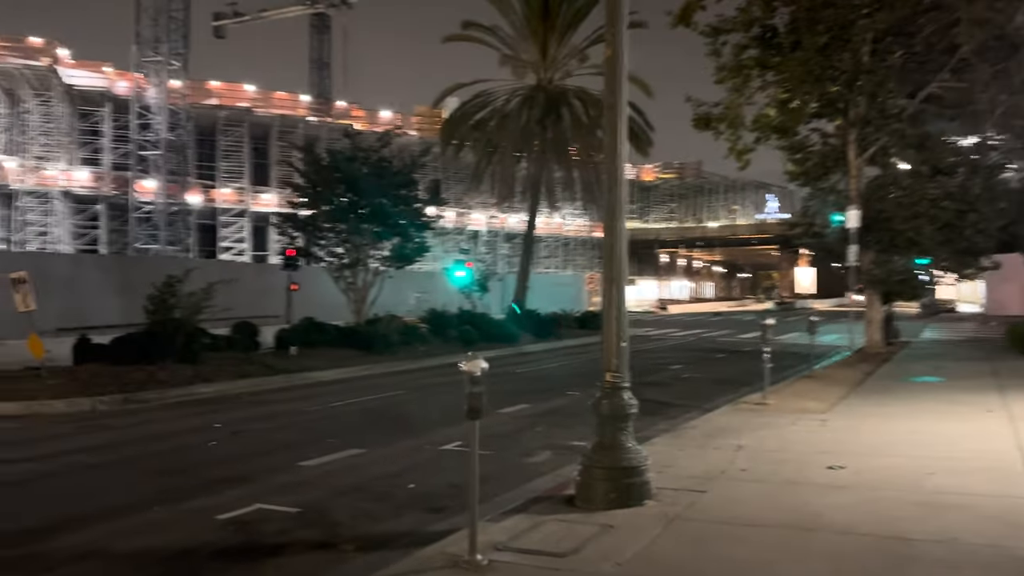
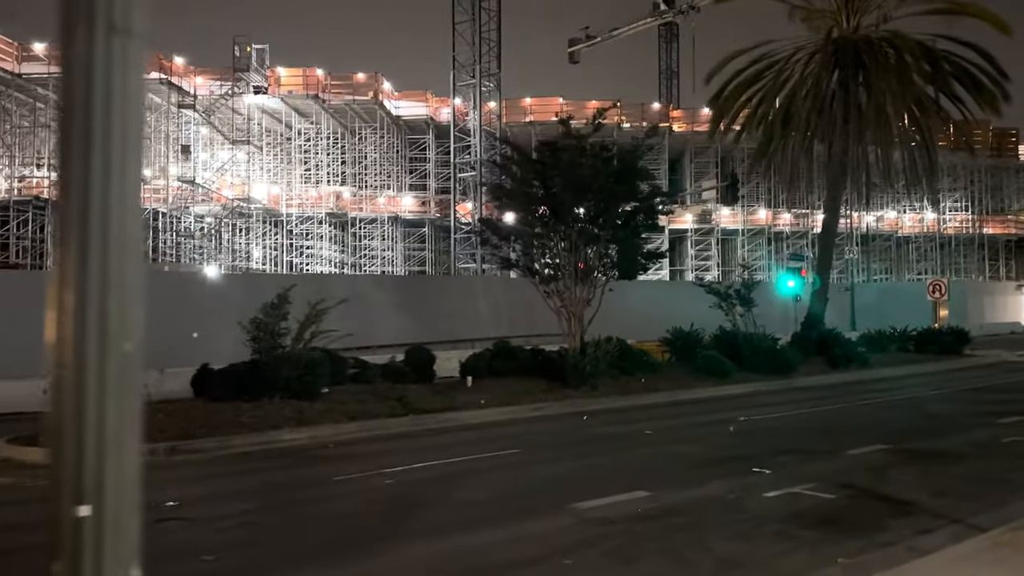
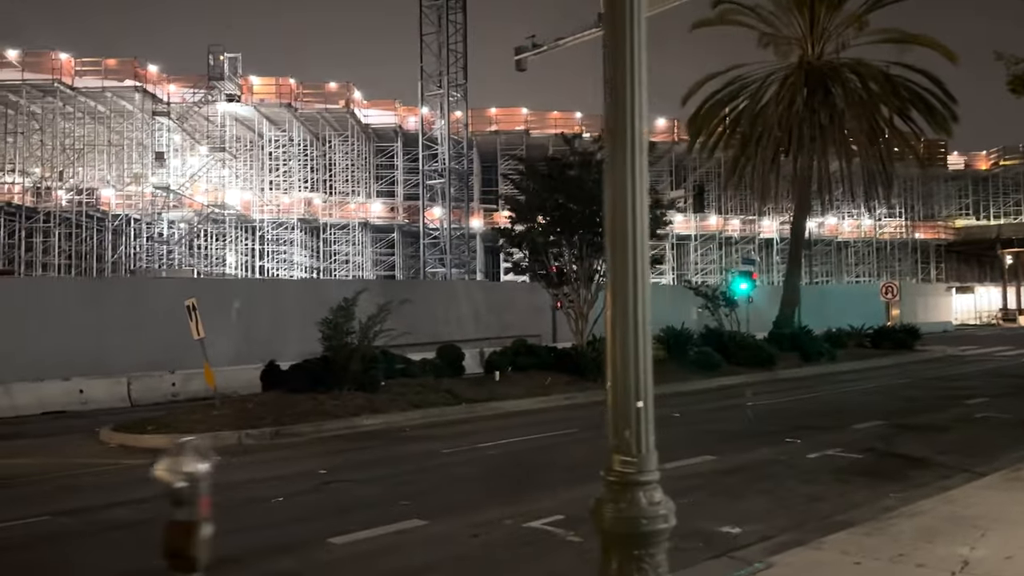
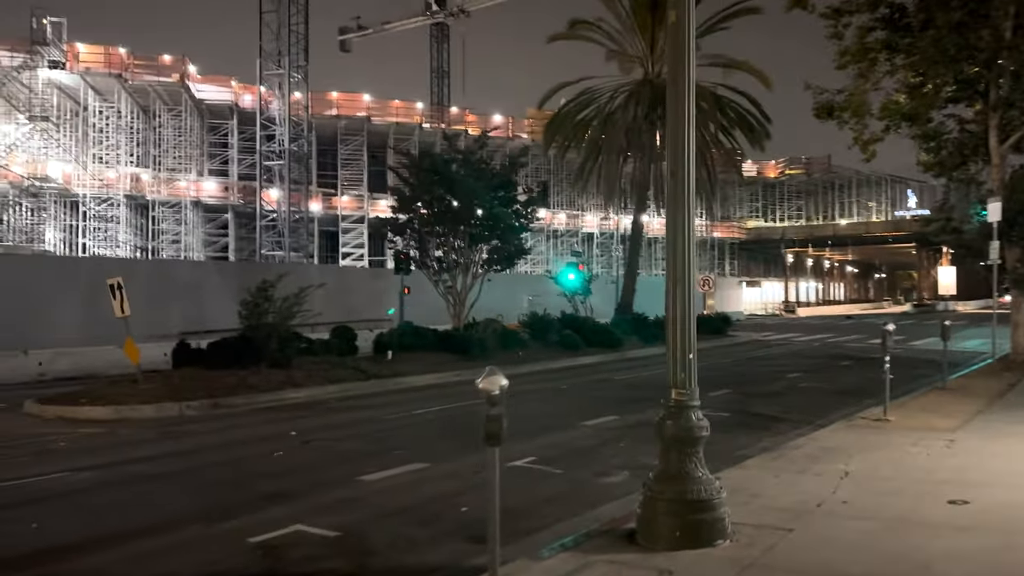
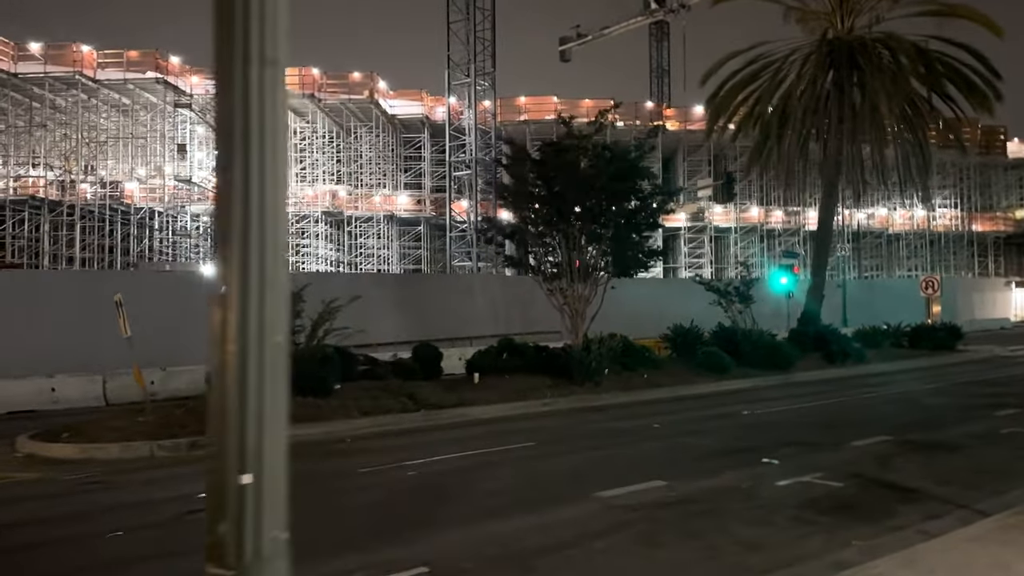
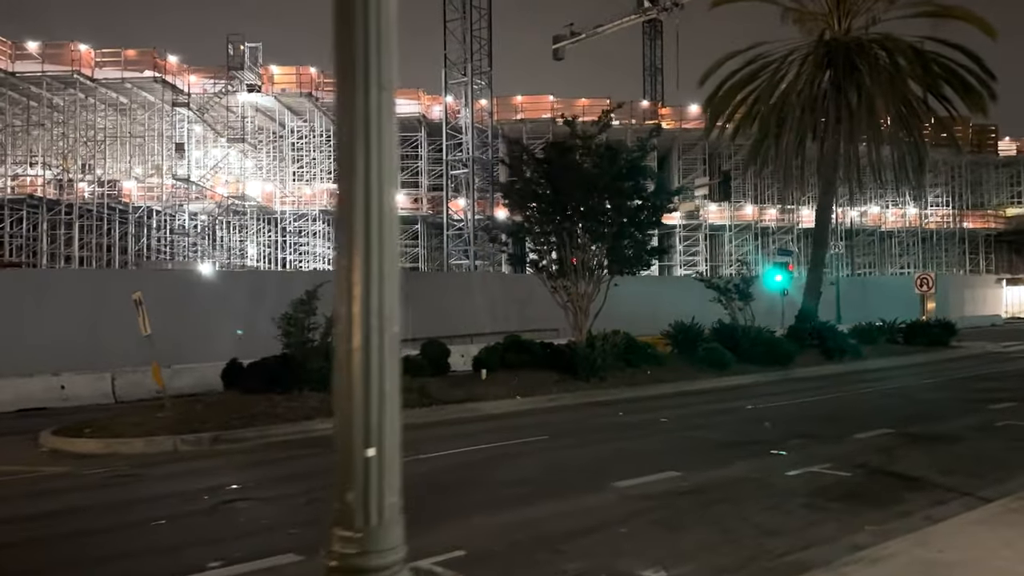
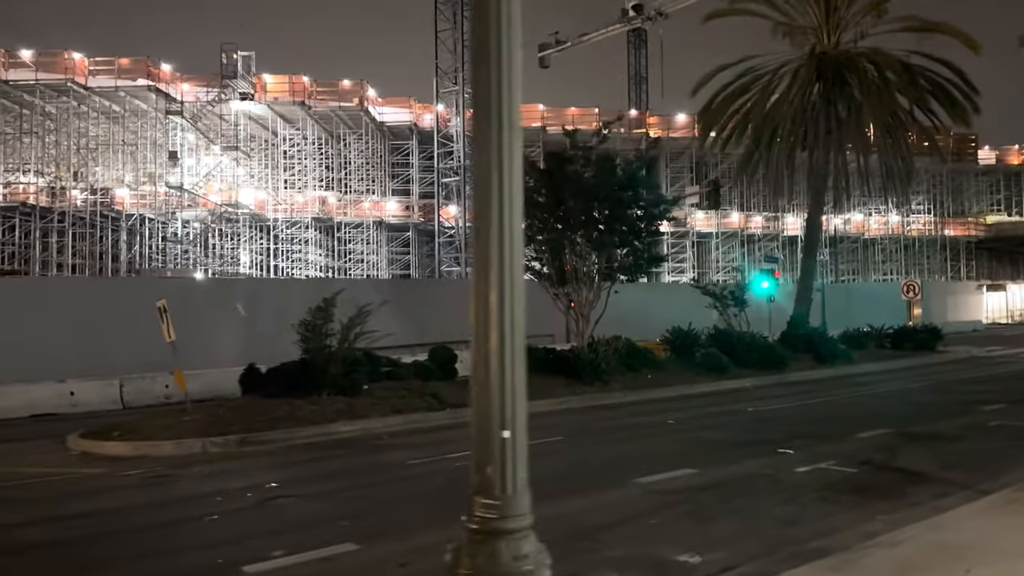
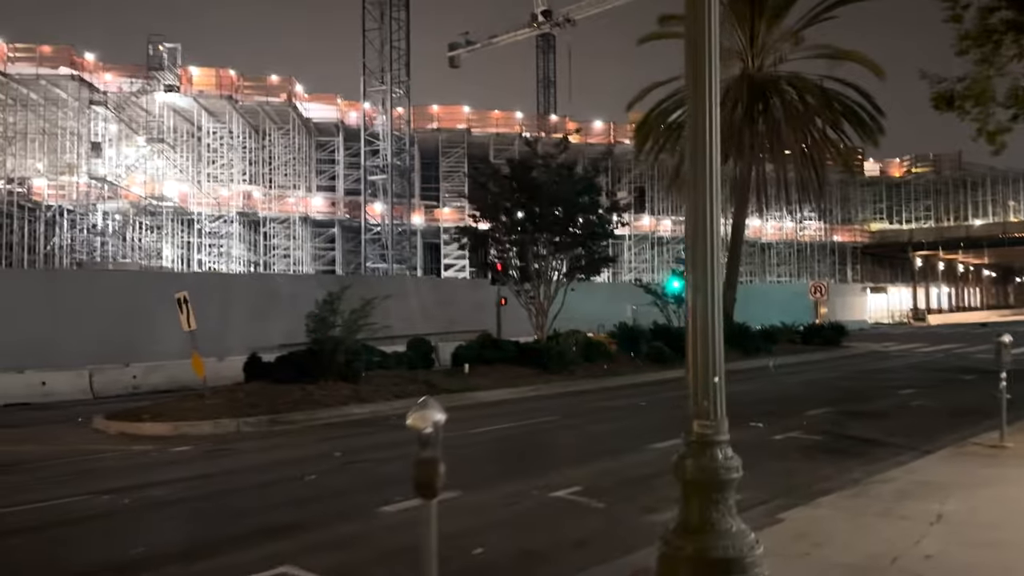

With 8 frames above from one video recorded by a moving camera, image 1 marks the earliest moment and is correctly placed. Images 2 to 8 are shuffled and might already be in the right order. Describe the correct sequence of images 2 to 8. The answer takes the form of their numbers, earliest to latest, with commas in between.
4, 8, 3, 7, 6, 5, 2
